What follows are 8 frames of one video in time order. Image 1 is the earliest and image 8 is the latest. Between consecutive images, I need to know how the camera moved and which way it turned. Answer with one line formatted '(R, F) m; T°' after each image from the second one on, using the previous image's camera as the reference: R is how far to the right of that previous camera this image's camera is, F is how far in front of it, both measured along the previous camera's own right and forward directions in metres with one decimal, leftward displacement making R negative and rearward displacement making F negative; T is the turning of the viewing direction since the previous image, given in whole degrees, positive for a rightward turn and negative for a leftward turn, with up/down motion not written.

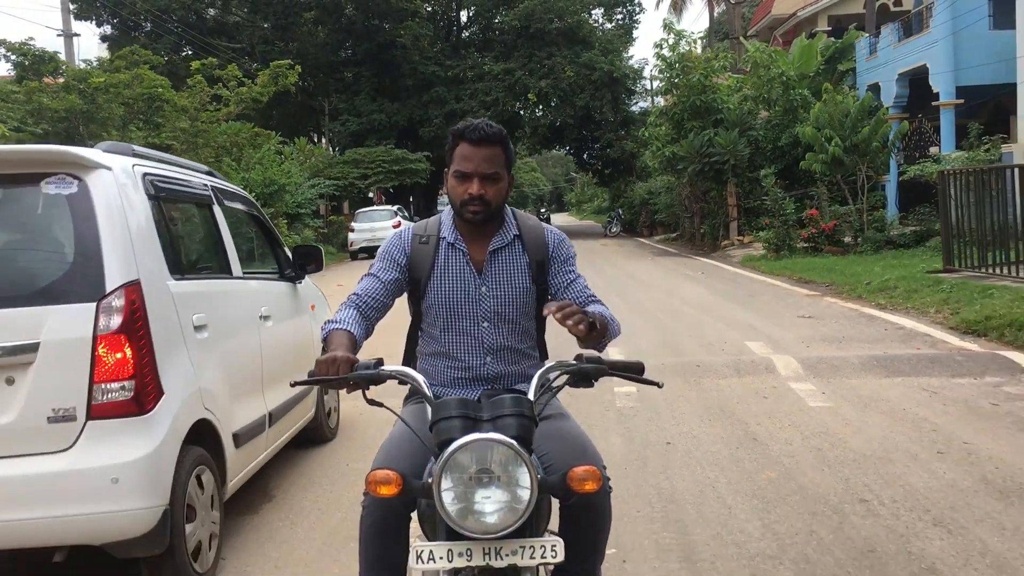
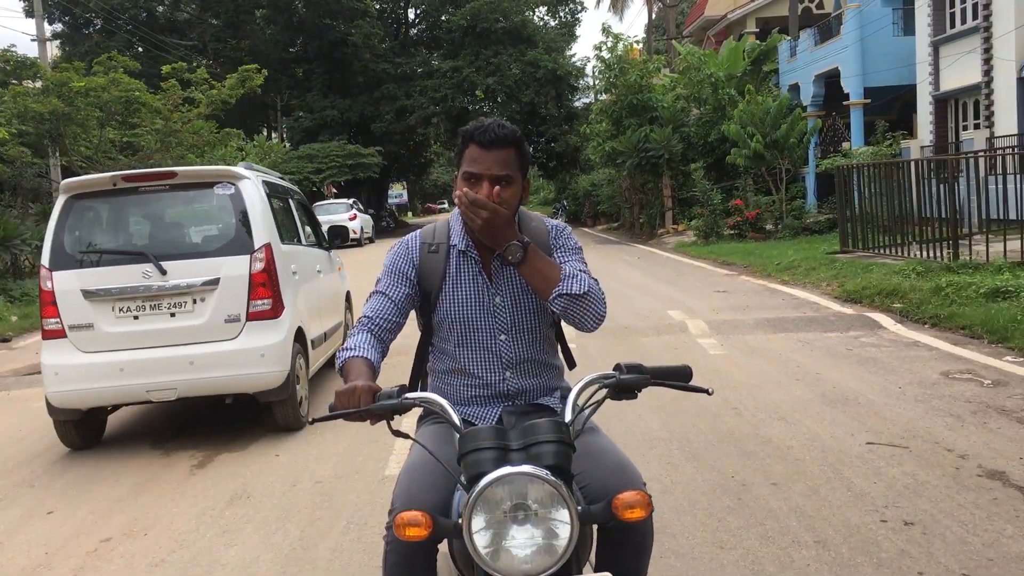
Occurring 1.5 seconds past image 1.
(-0.1, -1.5) m; +3°
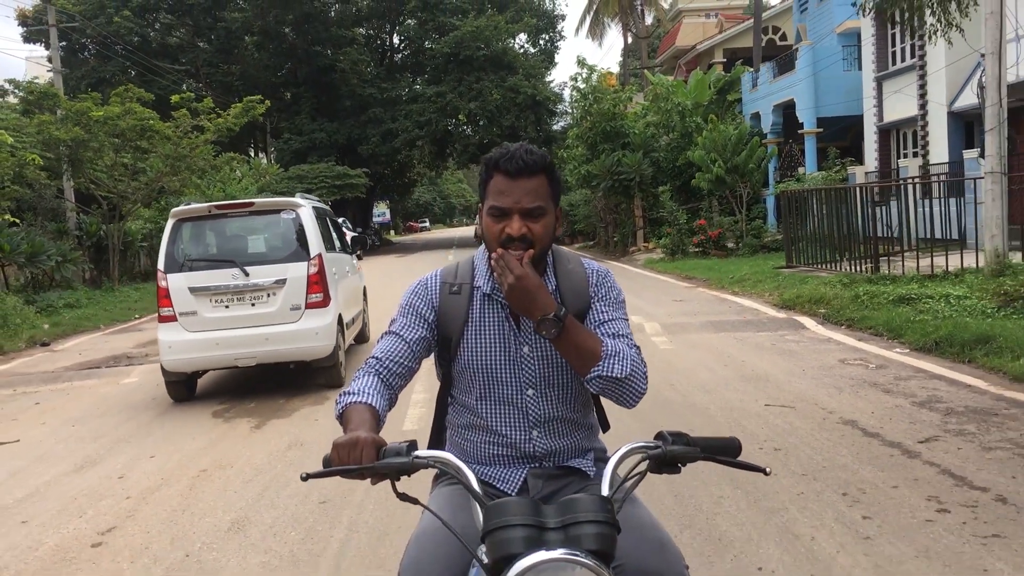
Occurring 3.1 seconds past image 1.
(0.0, -1.5) m; +1°
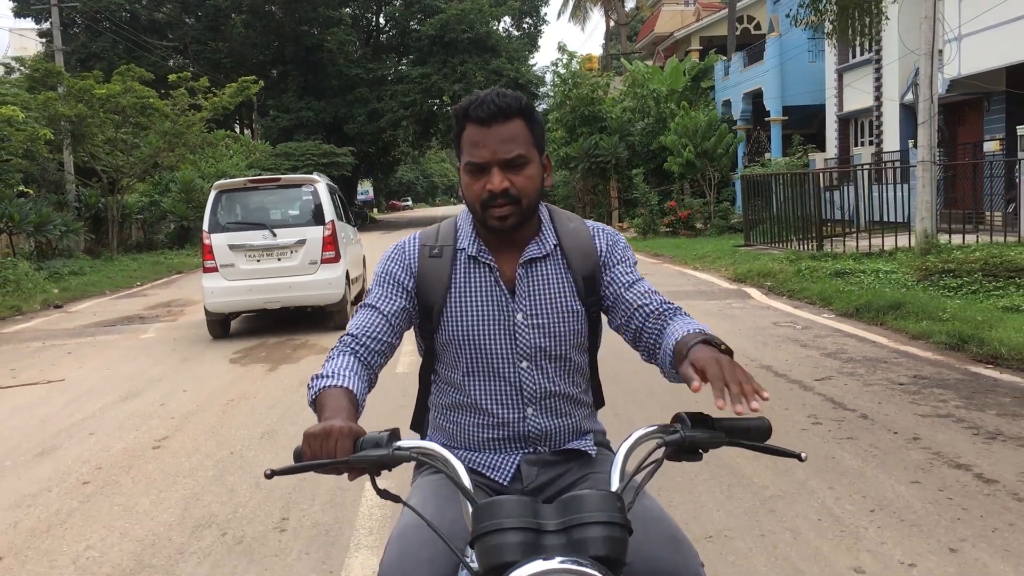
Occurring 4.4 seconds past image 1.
(0.0, -1.1) m; +1°
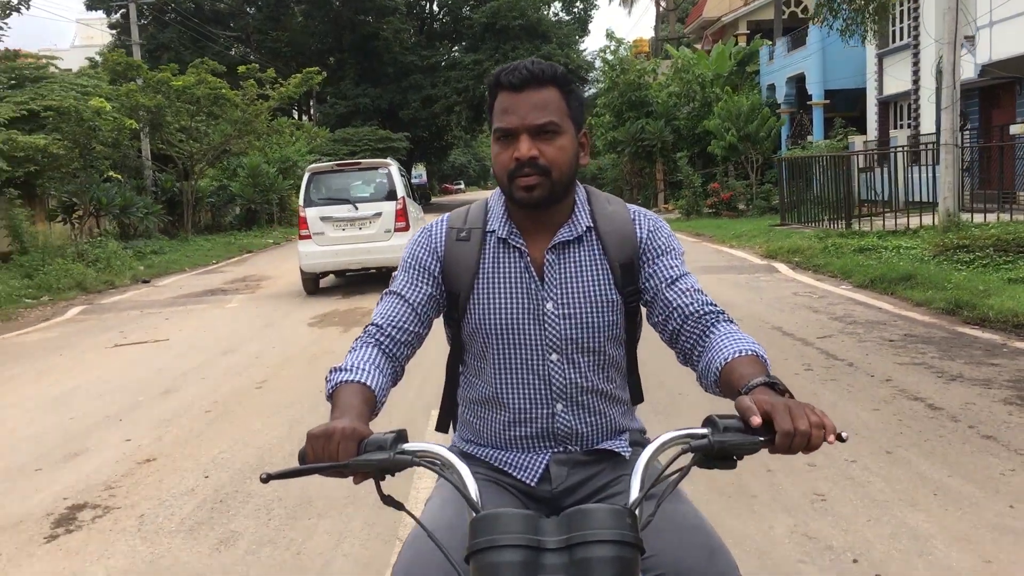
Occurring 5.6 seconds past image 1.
(+0.1, -1.0) m; -3°
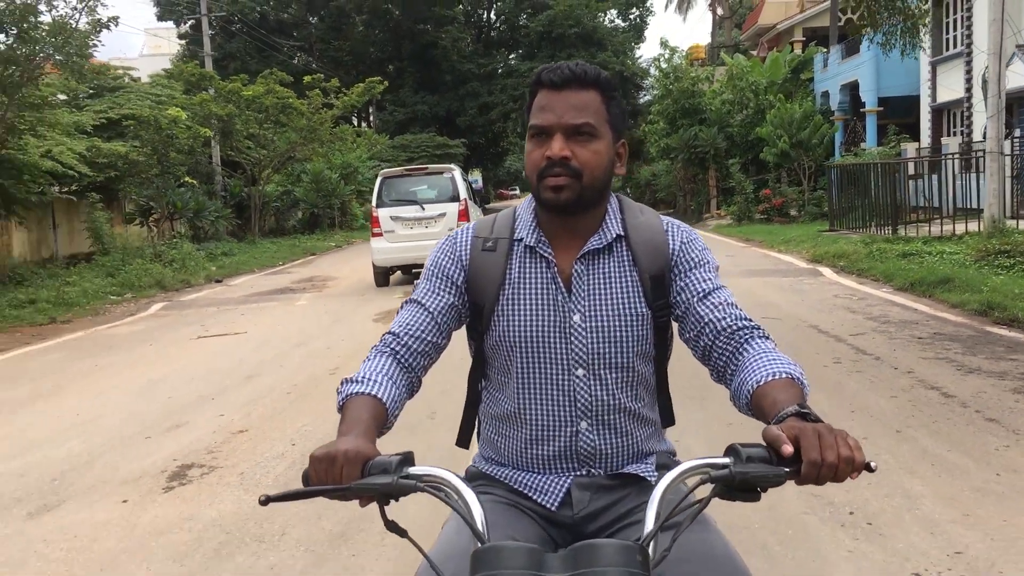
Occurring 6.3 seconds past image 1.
(0.0, -0.6) m; -3°
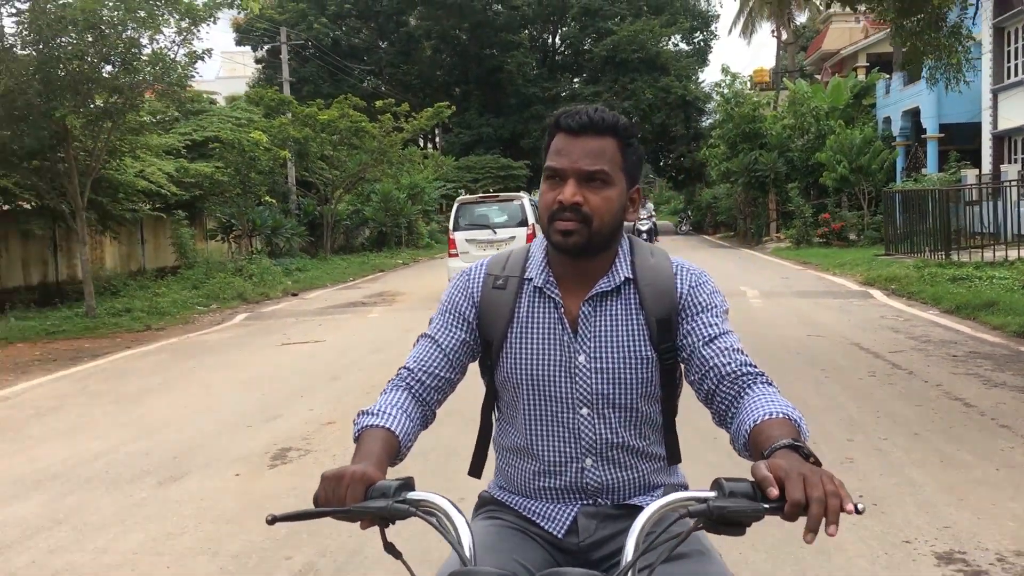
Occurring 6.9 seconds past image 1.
(0.0, -0.7) m; -4°
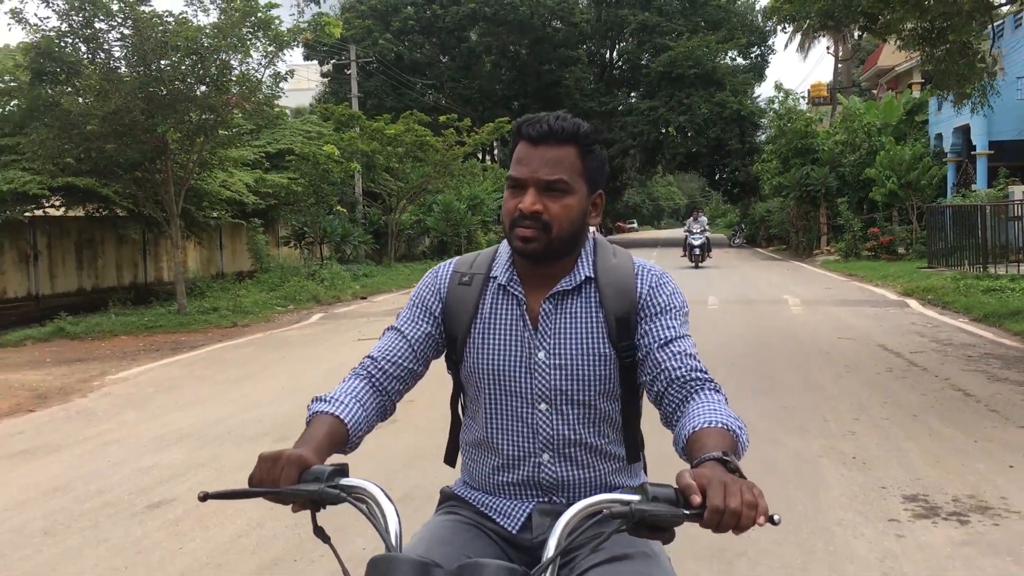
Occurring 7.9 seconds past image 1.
(0.0, -1.0) m; -3°
